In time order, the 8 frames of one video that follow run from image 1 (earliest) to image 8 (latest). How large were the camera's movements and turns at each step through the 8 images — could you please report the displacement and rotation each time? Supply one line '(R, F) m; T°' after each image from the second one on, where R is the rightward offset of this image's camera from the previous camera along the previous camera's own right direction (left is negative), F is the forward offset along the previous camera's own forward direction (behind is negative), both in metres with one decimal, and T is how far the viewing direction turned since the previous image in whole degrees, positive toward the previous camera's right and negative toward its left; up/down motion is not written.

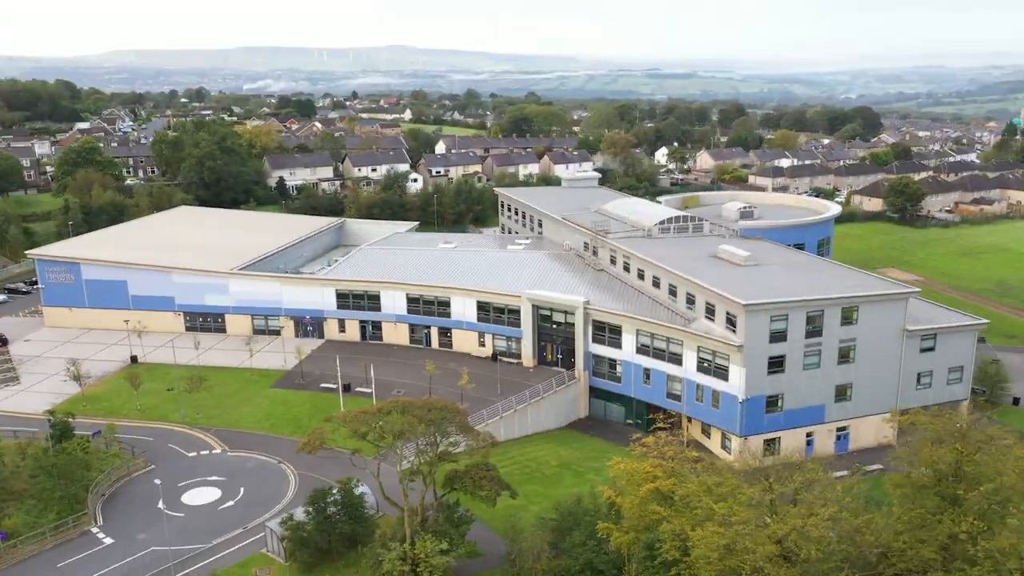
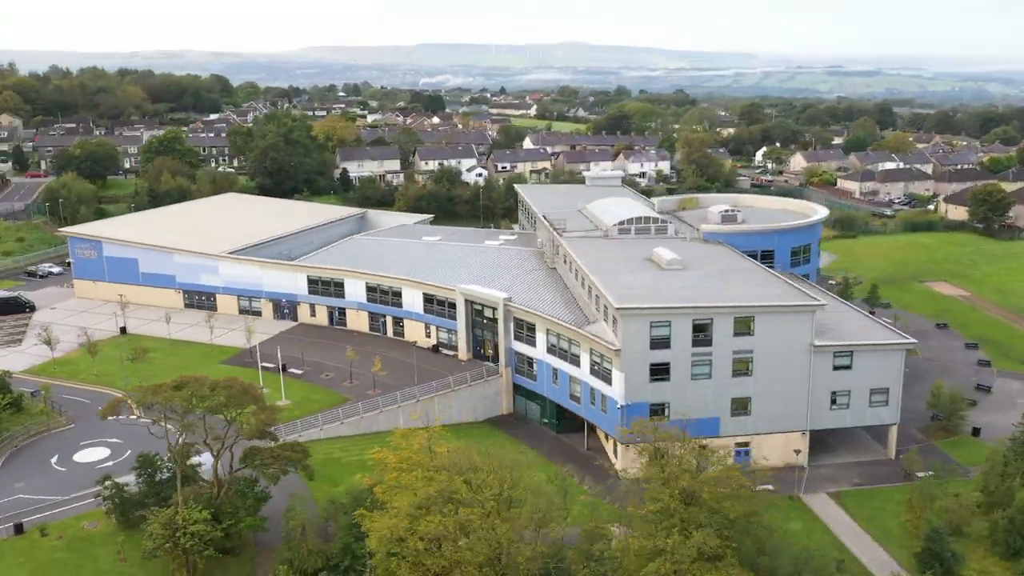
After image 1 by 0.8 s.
(+10.6, +0.6) m; -11°
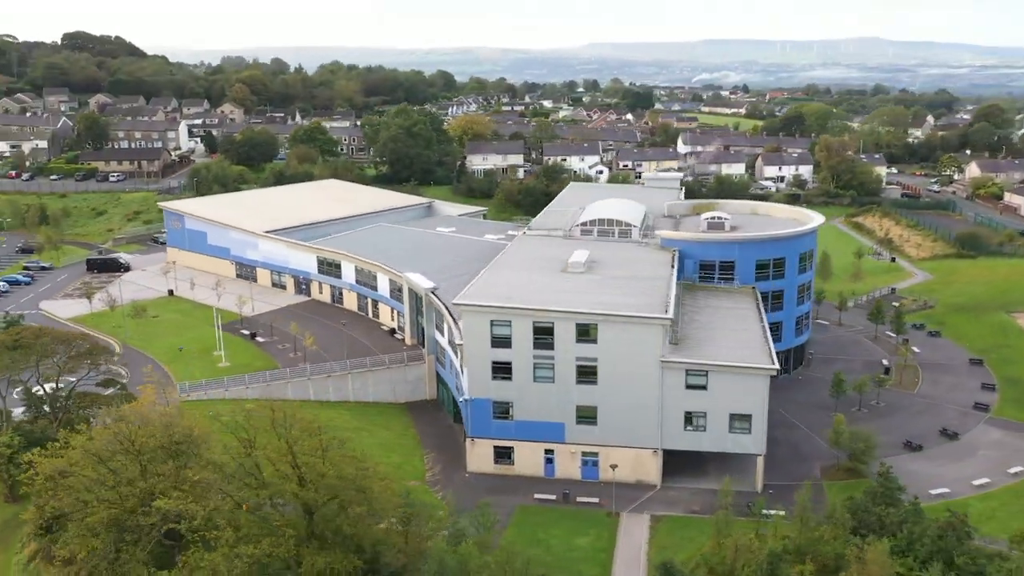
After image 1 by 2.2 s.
(+15.1, +1.3) m; -17°
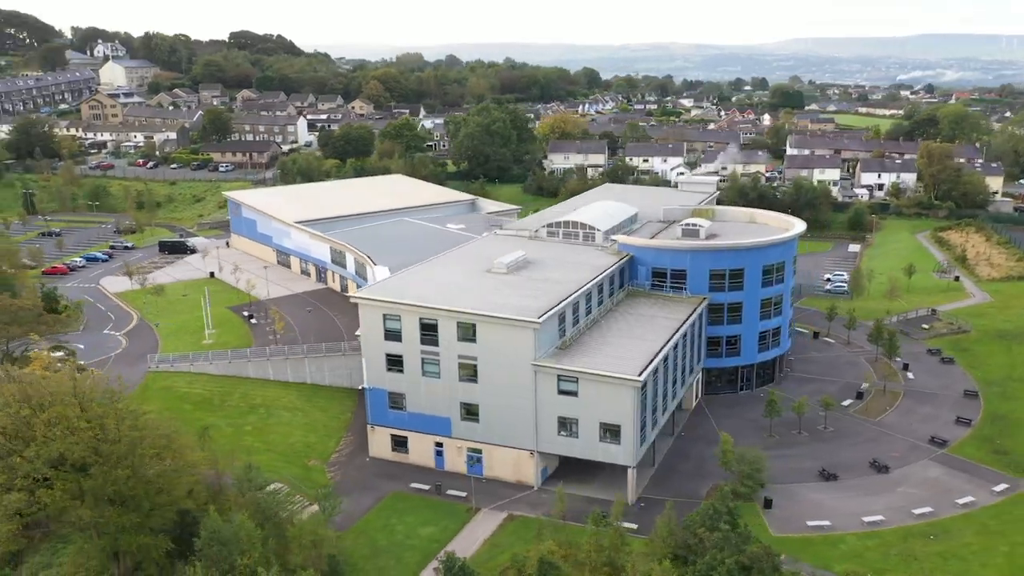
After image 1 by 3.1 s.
(+10.7, +0.4) m; -12°
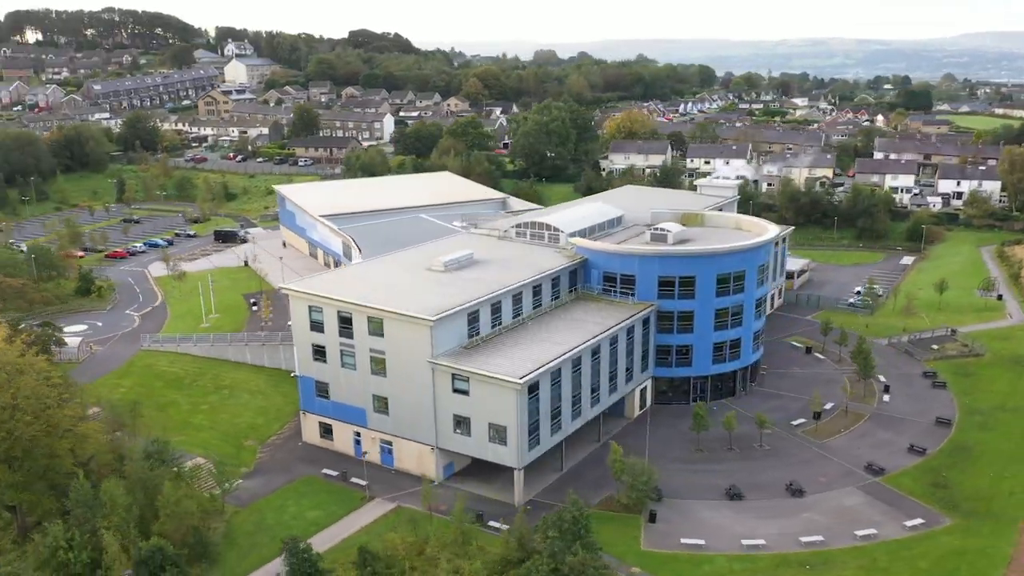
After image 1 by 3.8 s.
(+8.7, +0.2) m; -9°
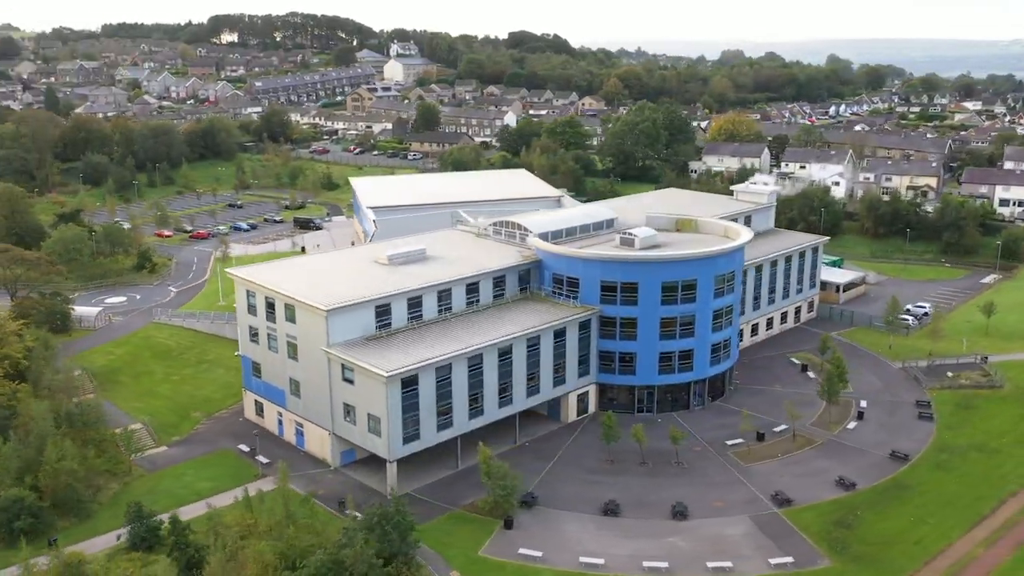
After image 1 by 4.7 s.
(+10.8, +1.5) m; -13°
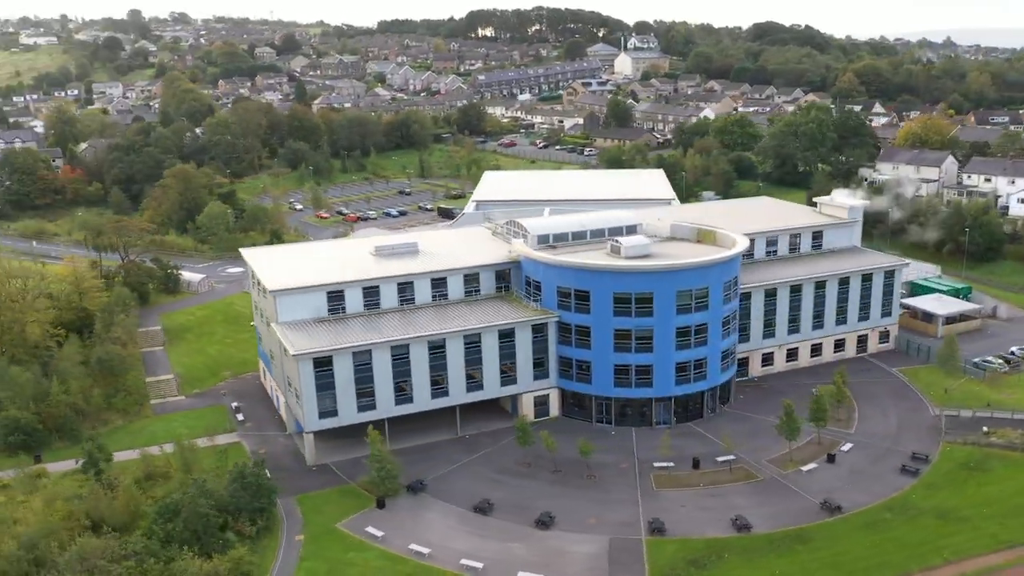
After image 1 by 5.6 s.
(+13.4, +1.6) m; -19°
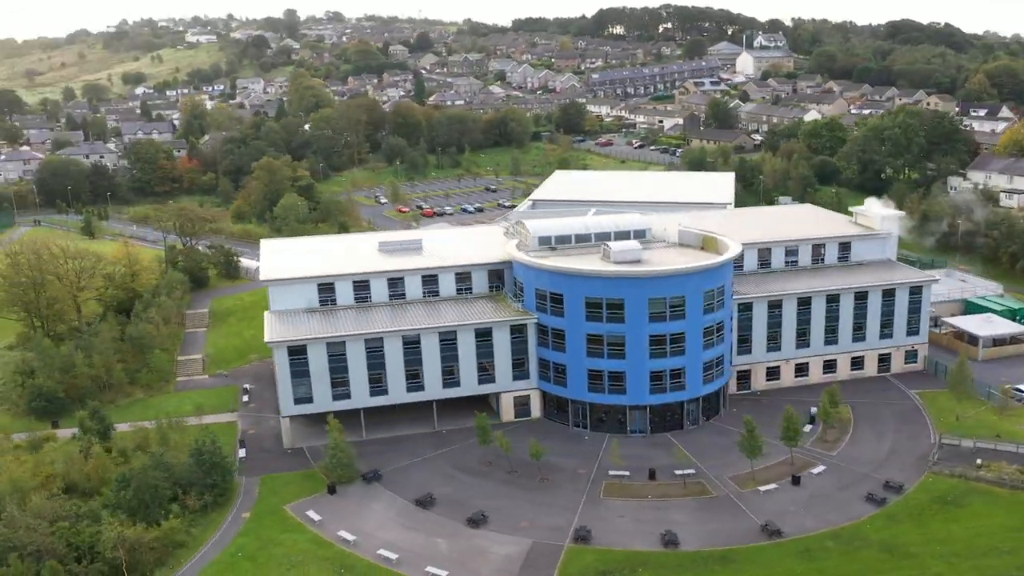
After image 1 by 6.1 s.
(+7.0, +0.3) m; -10°
